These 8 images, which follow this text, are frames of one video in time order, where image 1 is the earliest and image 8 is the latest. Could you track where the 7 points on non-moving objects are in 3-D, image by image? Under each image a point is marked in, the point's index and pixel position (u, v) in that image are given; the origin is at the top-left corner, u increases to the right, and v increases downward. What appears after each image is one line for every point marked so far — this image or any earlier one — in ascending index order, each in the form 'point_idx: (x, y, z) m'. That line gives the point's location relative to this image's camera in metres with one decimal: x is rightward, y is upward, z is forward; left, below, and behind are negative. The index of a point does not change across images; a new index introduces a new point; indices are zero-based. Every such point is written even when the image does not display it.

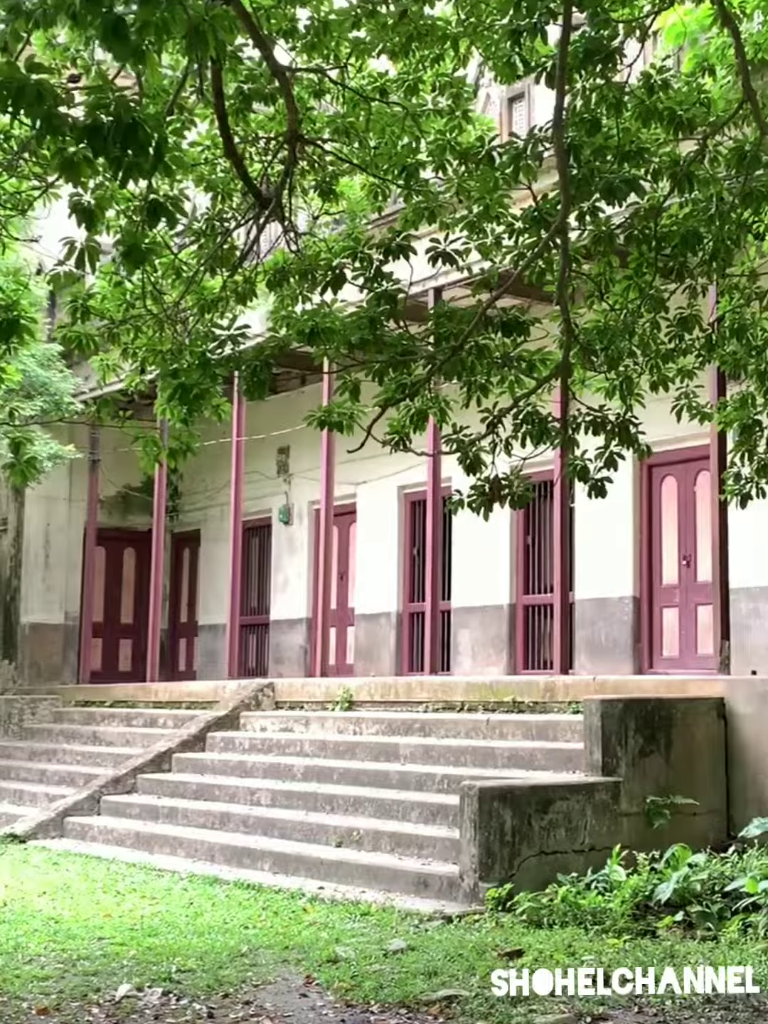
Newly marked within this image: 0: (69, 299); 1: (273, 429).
0: (-1.1, +0.8, +6.4) m
1: (-0.9, +0.7, +15.2) m
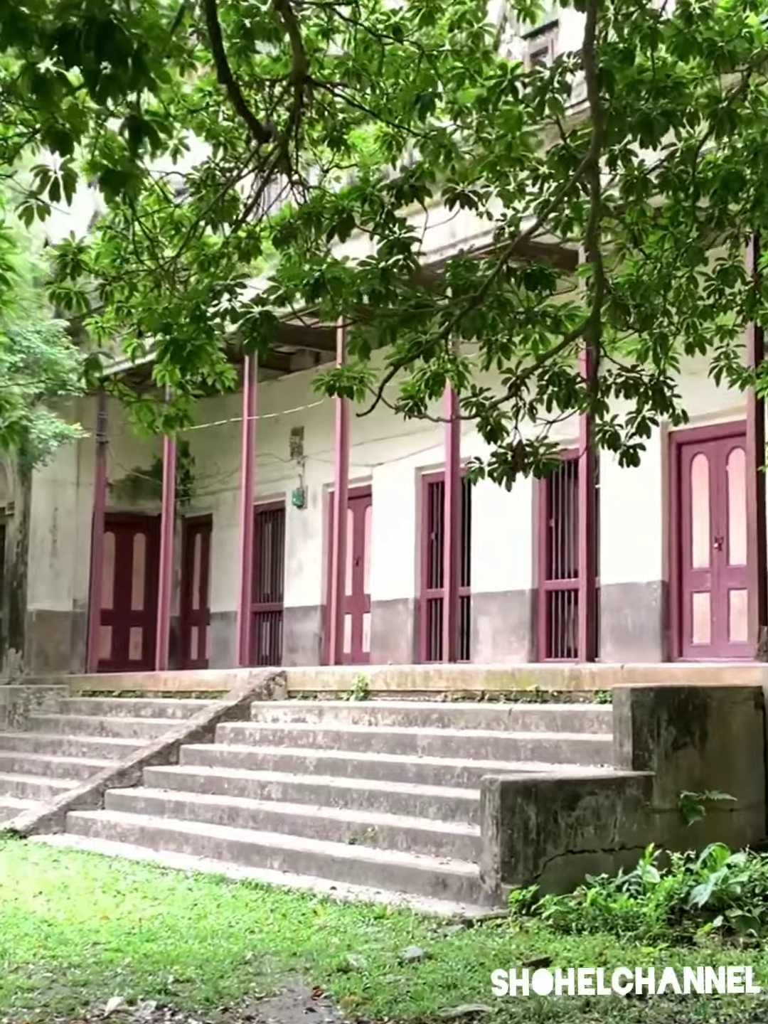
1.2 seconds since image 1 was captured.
0: (-1.1, +0.9, +5.9) m
1: (-0.8, +0.9, +14.7) m
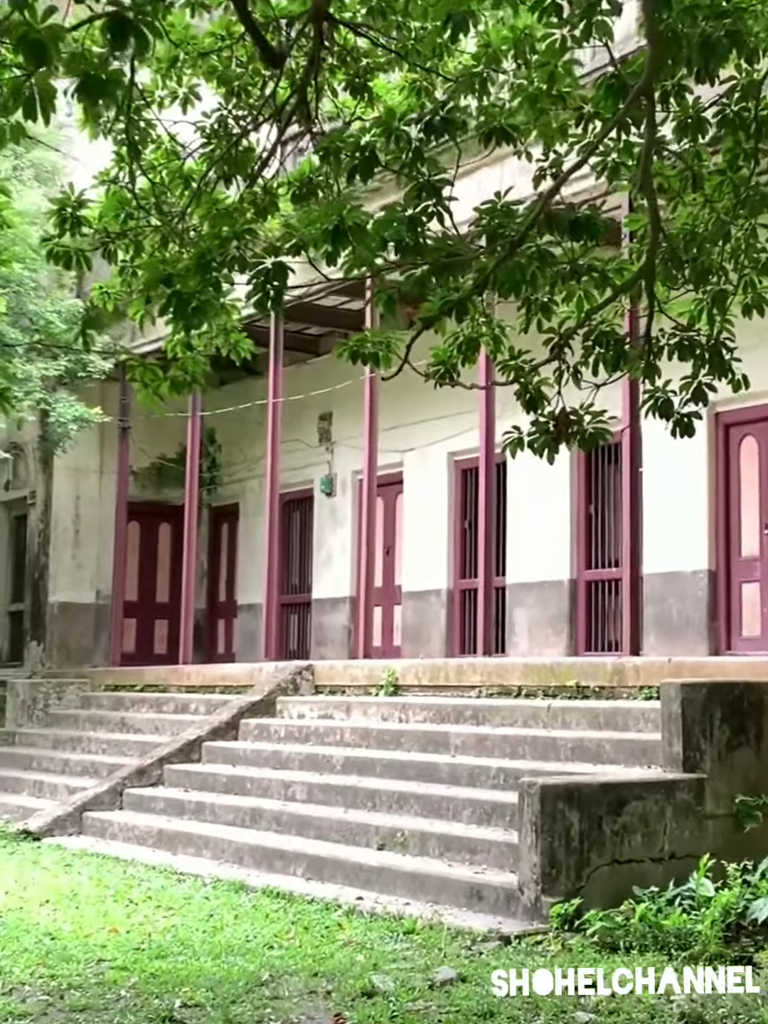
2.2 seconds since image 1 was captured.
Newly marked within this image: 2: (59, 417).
0: (-1.0, +0.9, +5.4) m
1: (-0.6, +1.0, +14.2) m
2: (-2.4, +0.7, +13.1) m
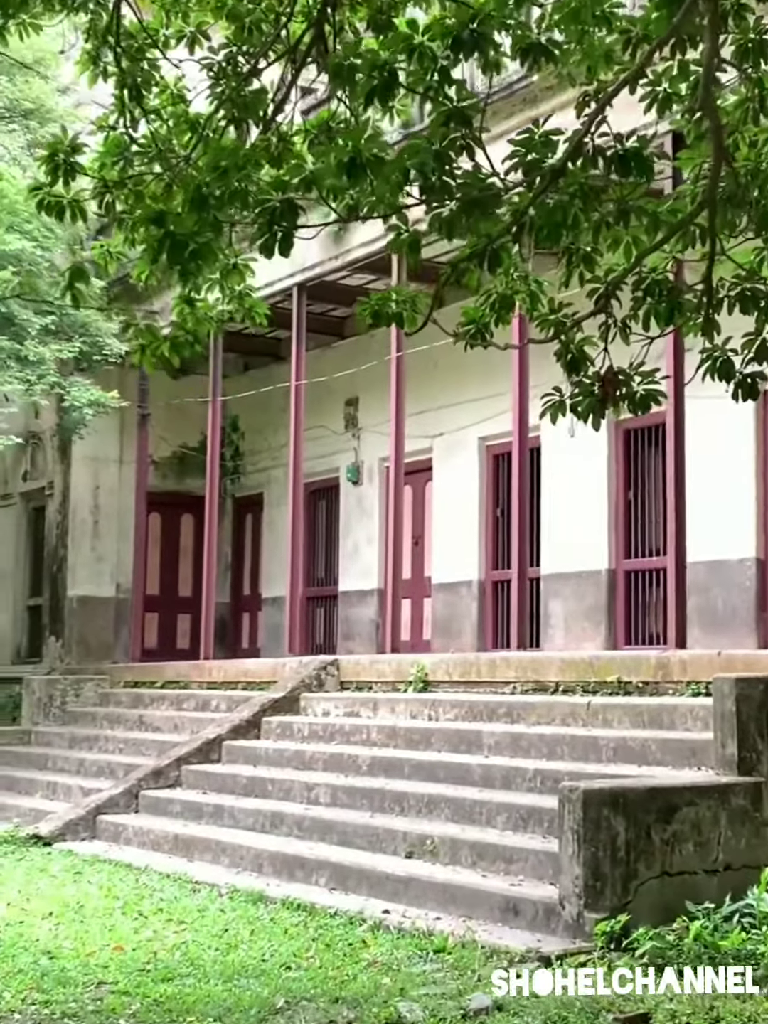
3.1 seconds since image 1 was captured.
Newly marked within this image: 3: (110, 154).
0: (-0.9, +1.0, +4.9) m
1: (-0.3, +1.0, +13.7) m
2: (-2.2, +0.8, +12.6) m
3: (-0.8, +1.0, +5.1) m
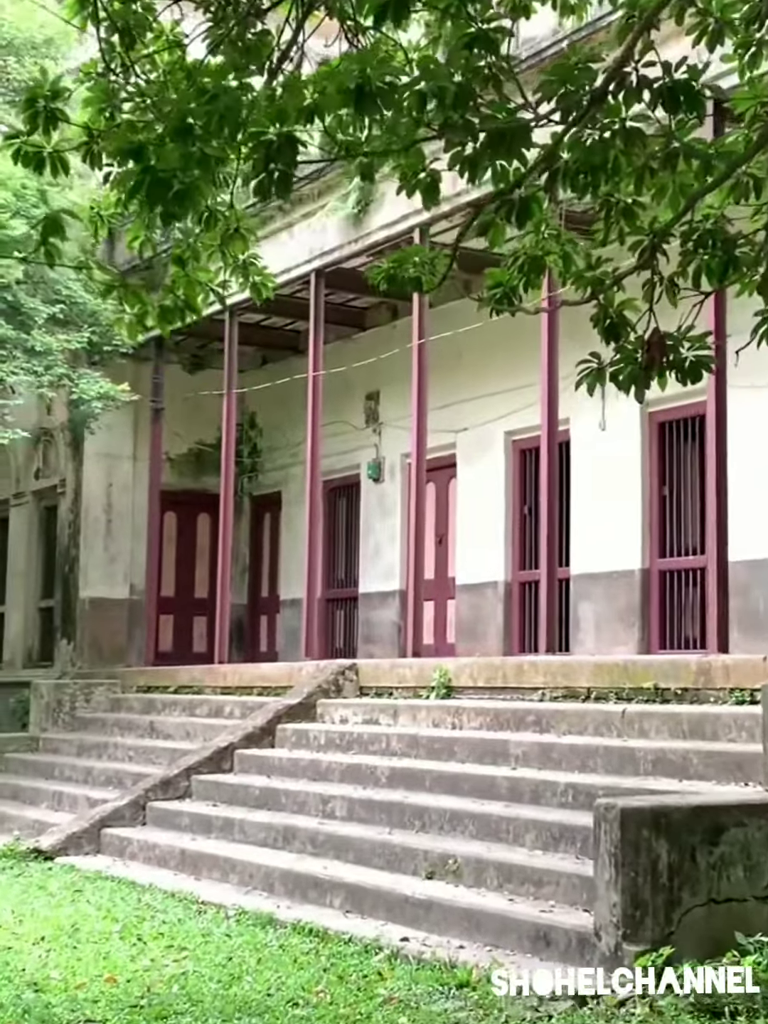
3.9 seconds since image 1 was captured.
0: (-0.9, +1.0, +4.4) m
1: (-0.2, +1.0, +13.2) m
2: (-2.0, +0.8, +12.1) m
3: (-0.7, +1.0, +4.6) m
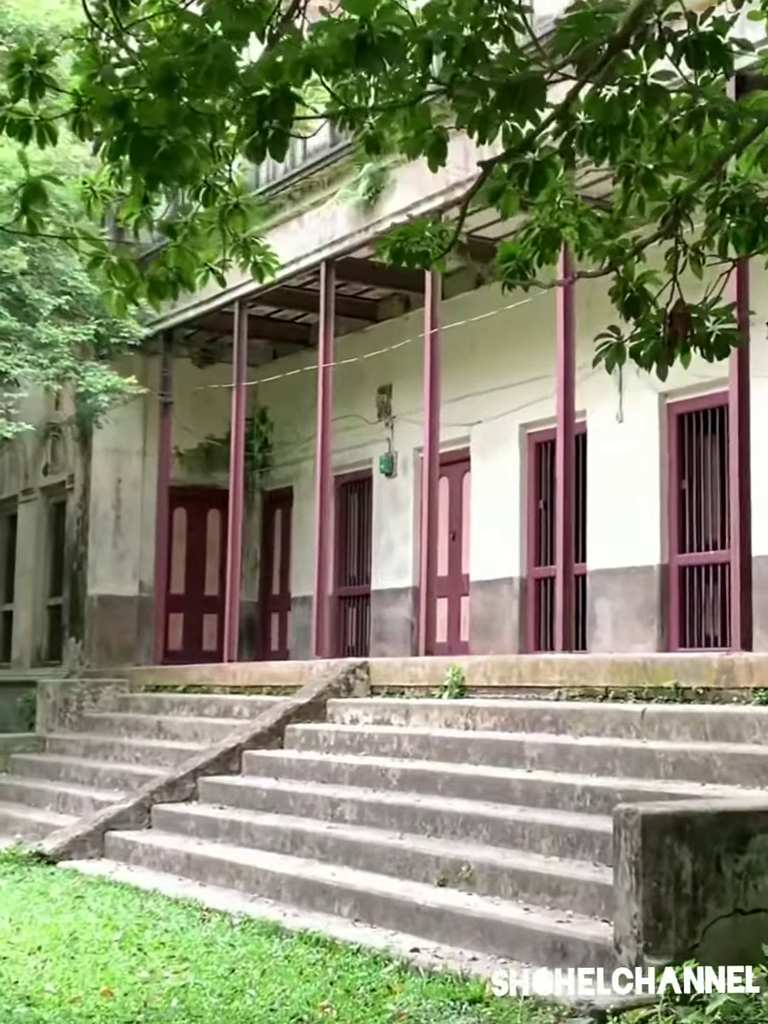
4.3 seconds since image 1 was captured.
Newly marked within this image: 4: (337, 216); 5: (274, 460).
0: (-0.9, +1.0, +4.1) m
1: (-0.1, +1.1, +12.9) m
2: (-2.0, +0.8, +11.9) m
3: (-0.7, +1.1, +4.3) m
4: (-0.3, +1.7, +10.2) m
5: (-0.9, +0.4, +14.5) m
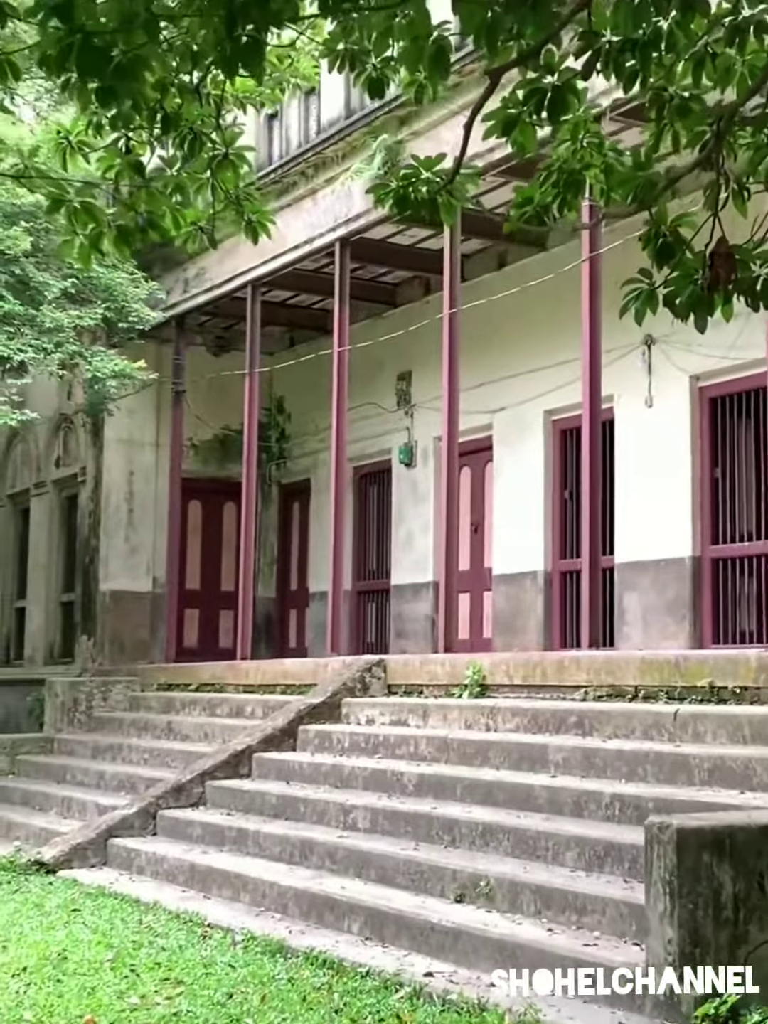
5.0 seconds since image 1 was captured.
0: (-0.9, +1.1, +3.7) m
1: (+0.1, +1.1, +12.5) m
2: (-1.8, +0.9, +11.4) m
3: (-0.7, +1.1, +3.9) m
4: (-0.2, +1.7, +9.7) m
5: (-0.7, +0.5, +14.1) m
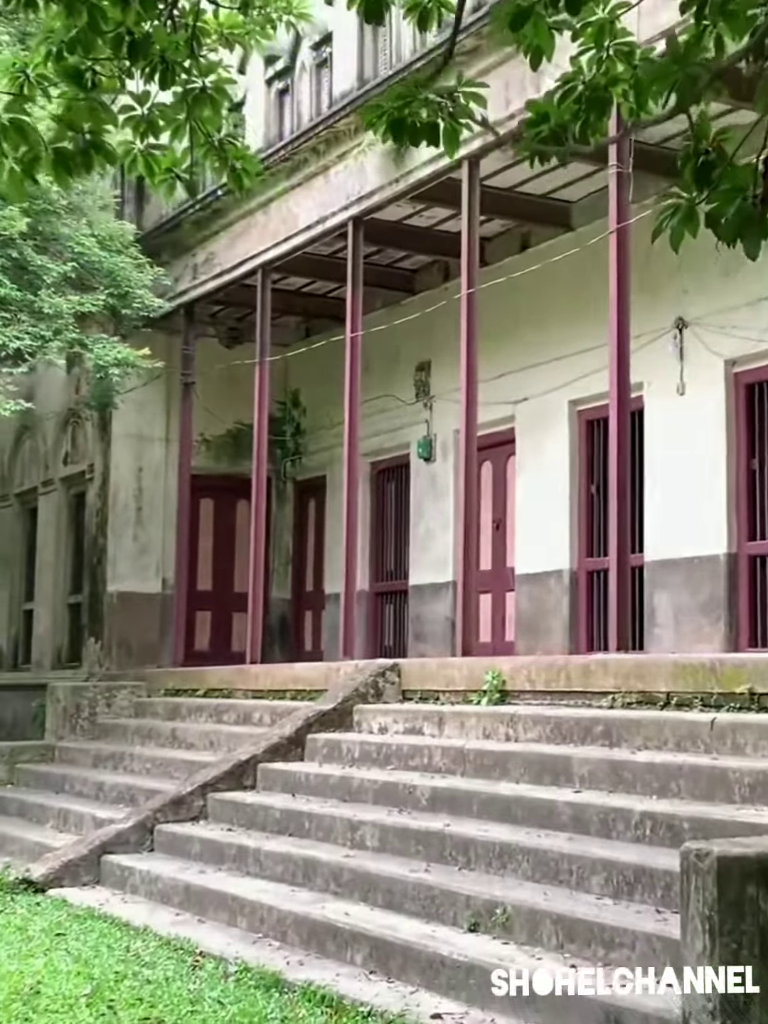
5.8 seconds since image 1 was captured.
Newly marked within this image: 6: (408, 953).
0: (-0.9, +1.1, +3.2) m
1: (+0.2, +1.2, +11.9) m
2: (-1.7, +0.9, +10.9) m
3: (-0.7, +1.1, +3.3) m
4: (-0.1, +1.8, +9.2) m
5: (-0.6, +0.5, +13.6) m
6: (+0.1, -1.2, +5.0) m
